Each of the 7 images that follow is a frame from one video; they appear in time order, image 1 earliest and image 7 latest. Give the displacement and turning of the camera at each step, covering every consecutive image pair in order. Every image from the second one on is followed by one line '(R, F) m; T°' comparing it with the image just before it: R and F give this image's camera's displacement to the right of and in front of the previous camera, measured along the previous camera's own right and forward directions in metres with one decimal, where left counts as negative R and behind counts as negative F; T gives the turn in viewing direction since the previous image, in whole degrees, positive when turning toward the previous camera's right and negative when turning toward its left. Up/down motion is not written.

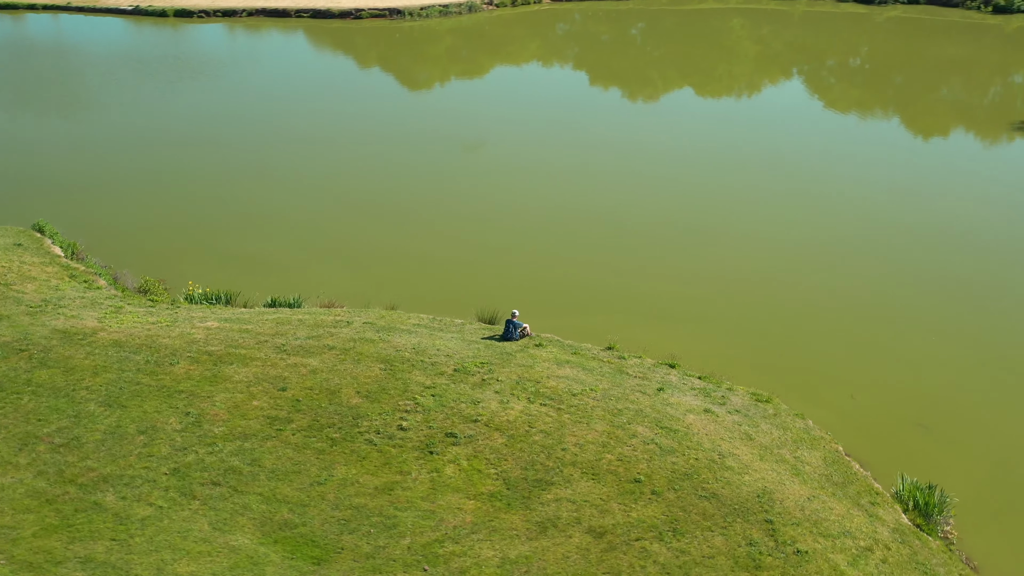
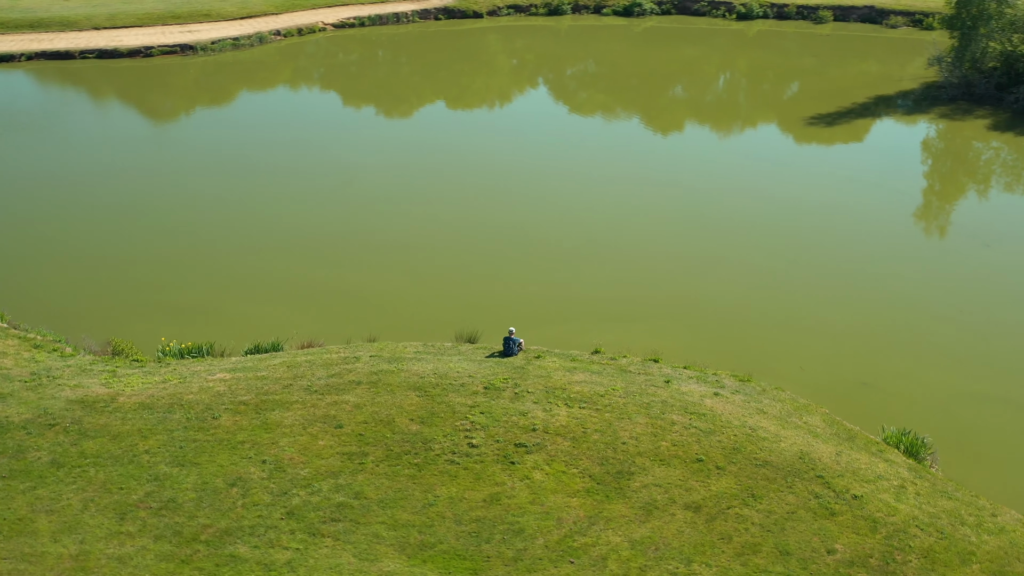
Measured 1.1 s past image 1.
(-5.6, -1.2) m; +15°
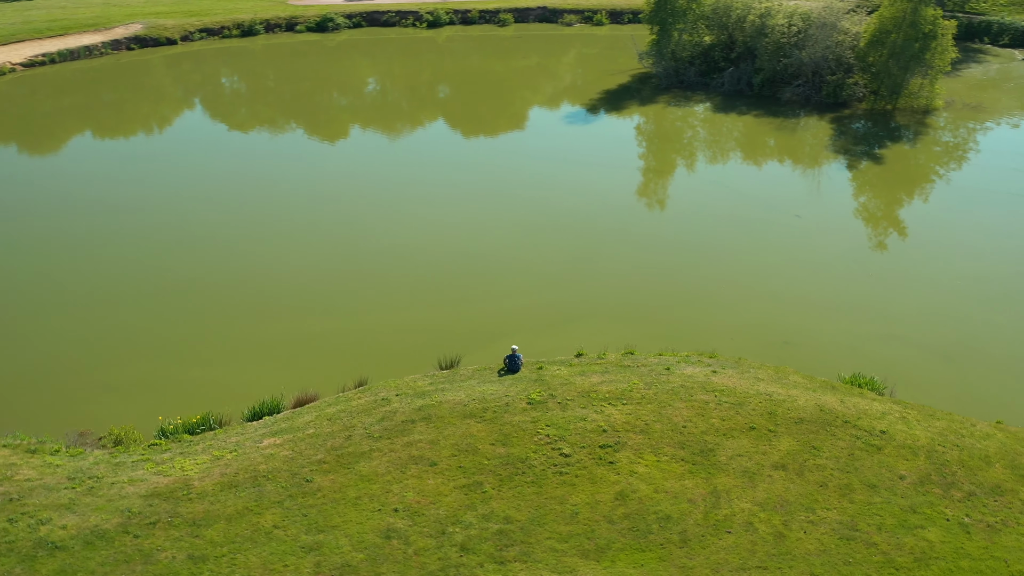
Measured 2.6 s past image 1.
(-8.4, -0.2) m; +20°
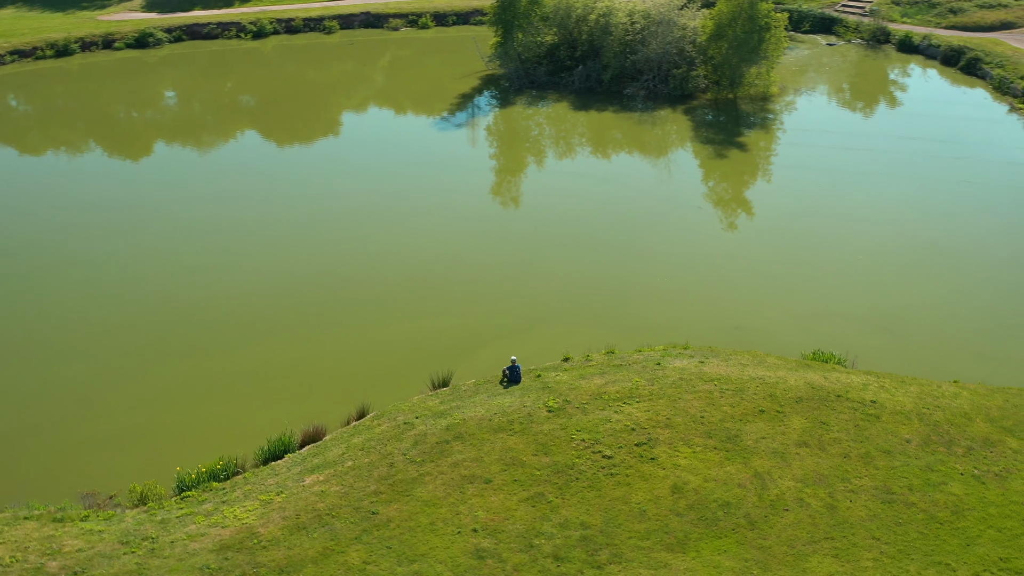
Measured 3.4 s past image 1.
(-5.0, -0.1) m; +12°
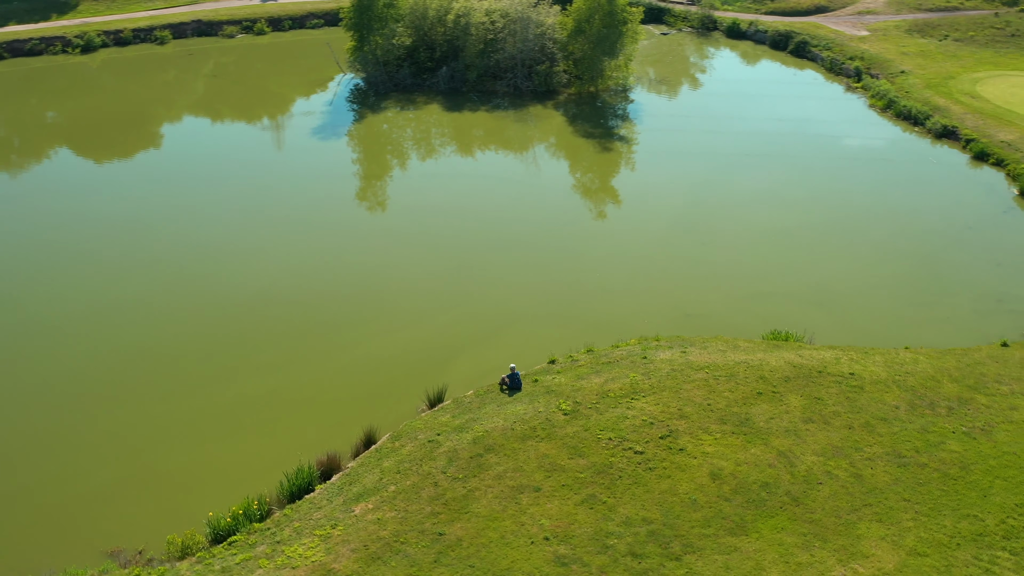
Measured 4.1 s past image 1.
(-4.7, 0.0) m; +11°
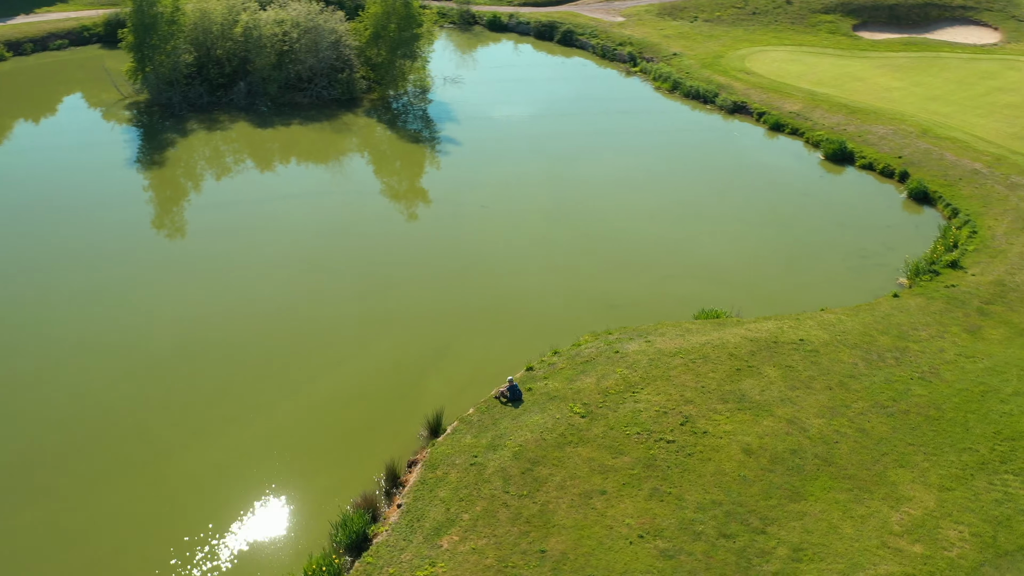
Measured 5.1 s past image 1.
(-6.9, +0.4) m; +16°
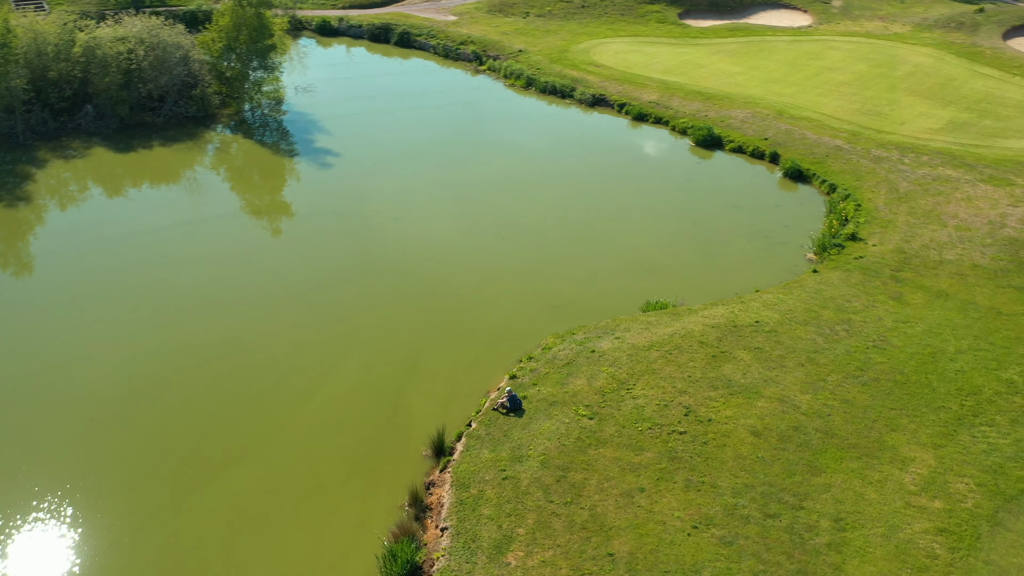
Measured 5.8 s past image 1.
(-5.0, +0.3) m; +12°
